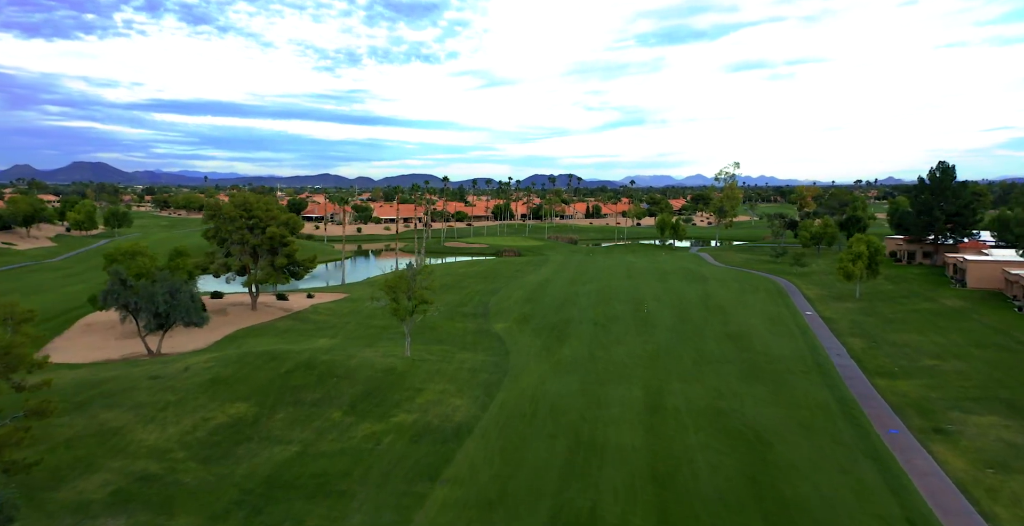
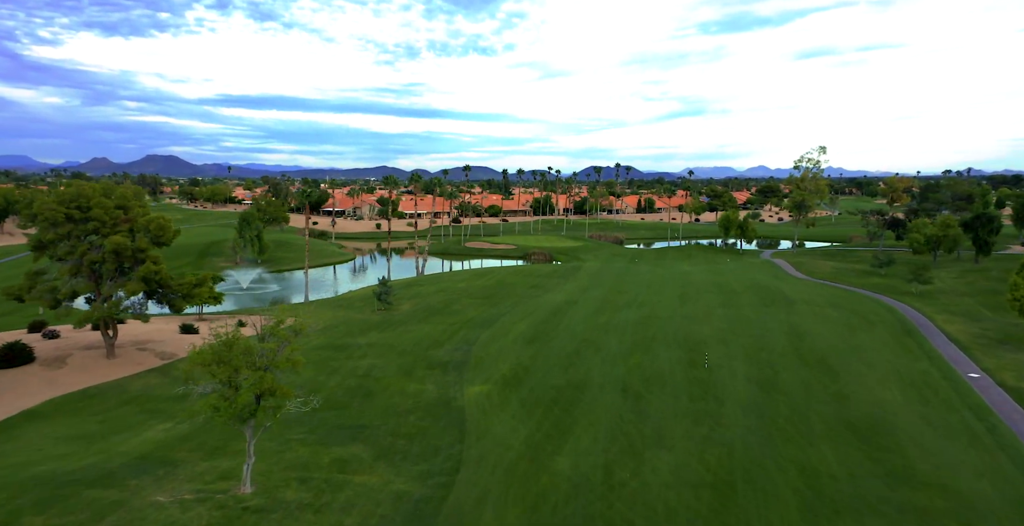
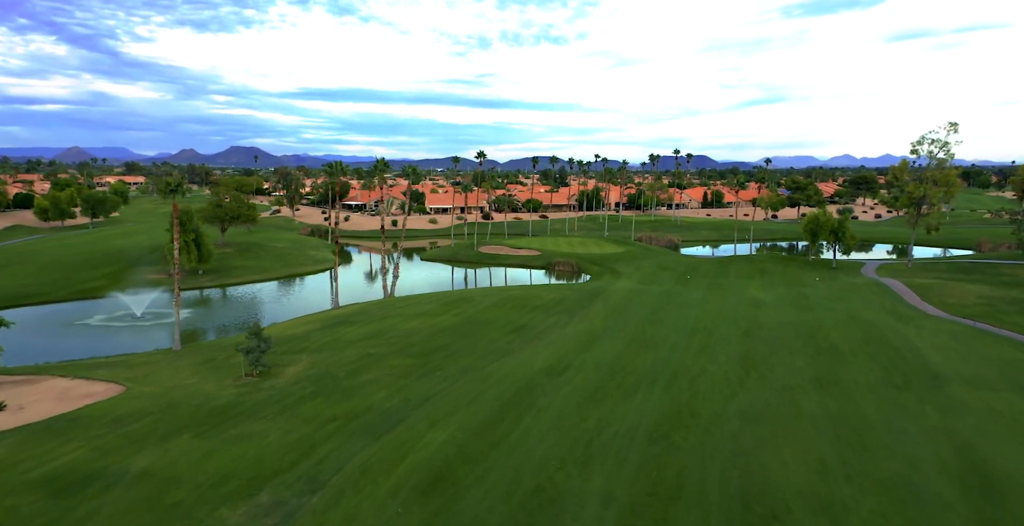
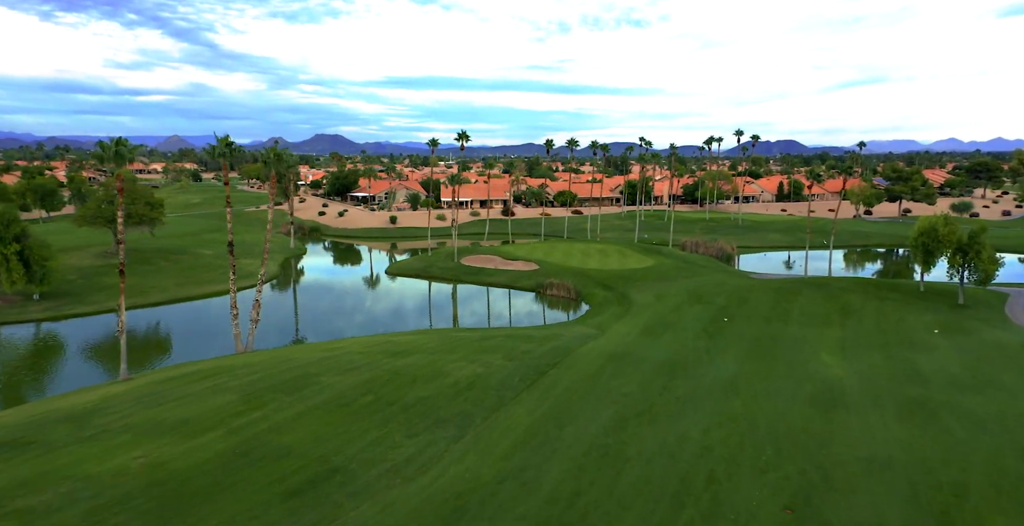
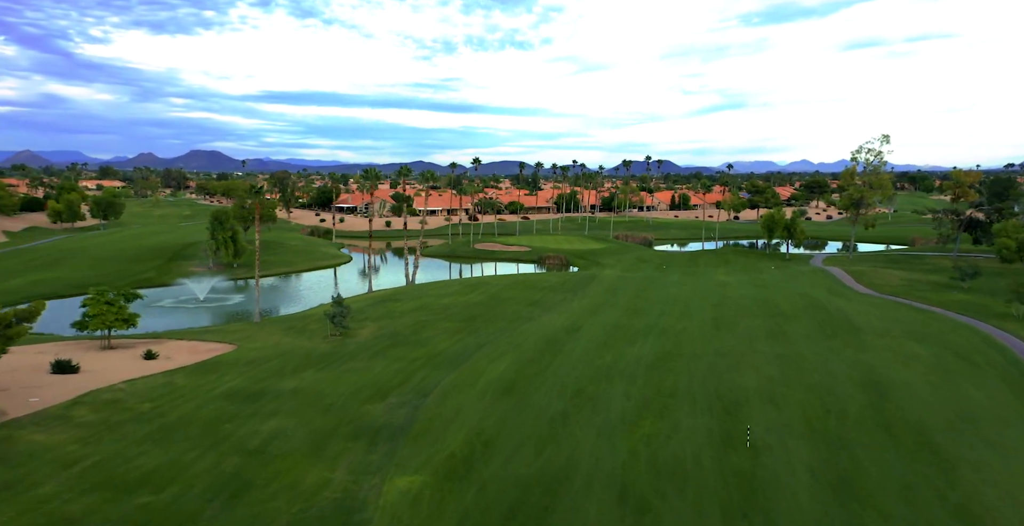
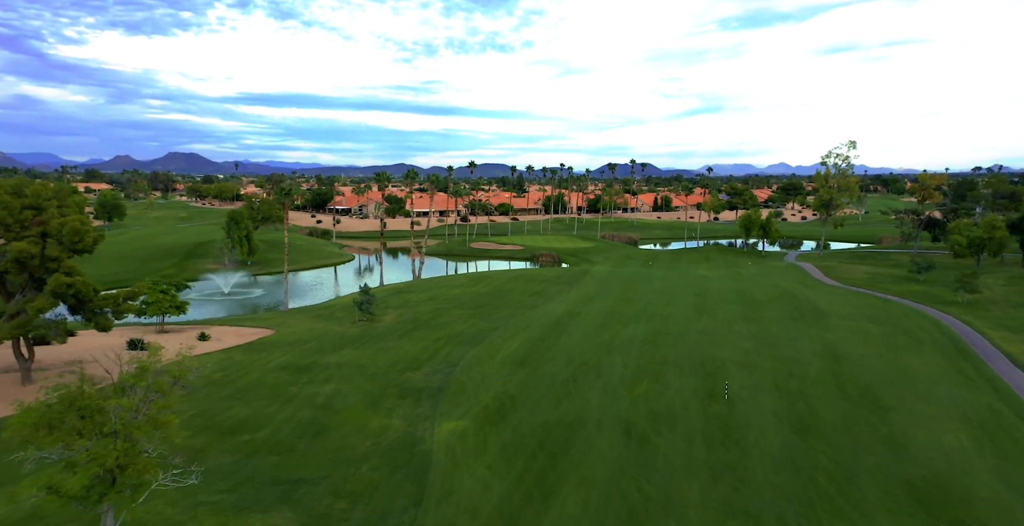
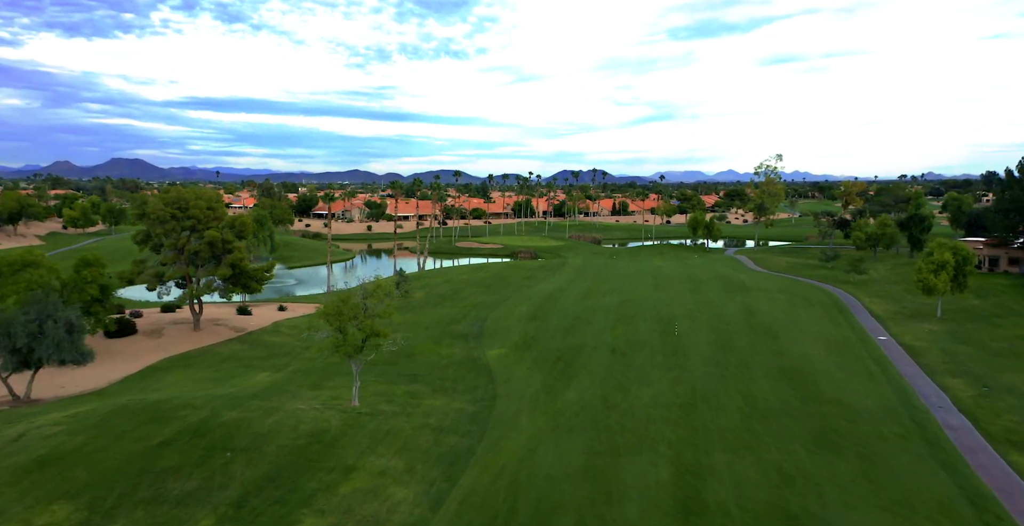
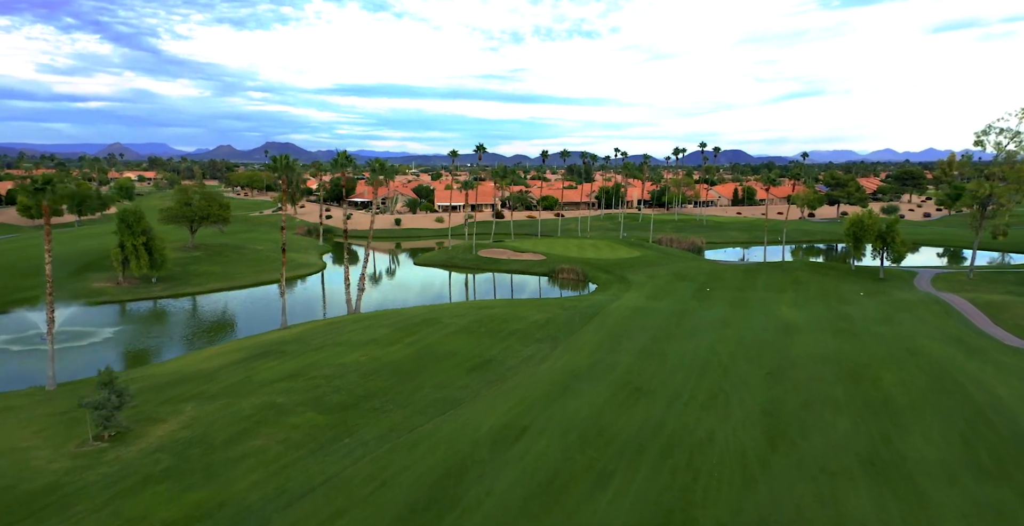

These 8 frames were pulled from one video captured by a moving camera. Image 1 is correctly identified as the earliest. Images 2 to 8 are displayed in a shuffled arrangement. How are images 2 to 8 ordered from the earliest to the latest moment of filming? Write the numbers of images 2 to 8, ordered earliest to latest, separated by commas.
7, 2, 6, 5, 3, 8, 4
